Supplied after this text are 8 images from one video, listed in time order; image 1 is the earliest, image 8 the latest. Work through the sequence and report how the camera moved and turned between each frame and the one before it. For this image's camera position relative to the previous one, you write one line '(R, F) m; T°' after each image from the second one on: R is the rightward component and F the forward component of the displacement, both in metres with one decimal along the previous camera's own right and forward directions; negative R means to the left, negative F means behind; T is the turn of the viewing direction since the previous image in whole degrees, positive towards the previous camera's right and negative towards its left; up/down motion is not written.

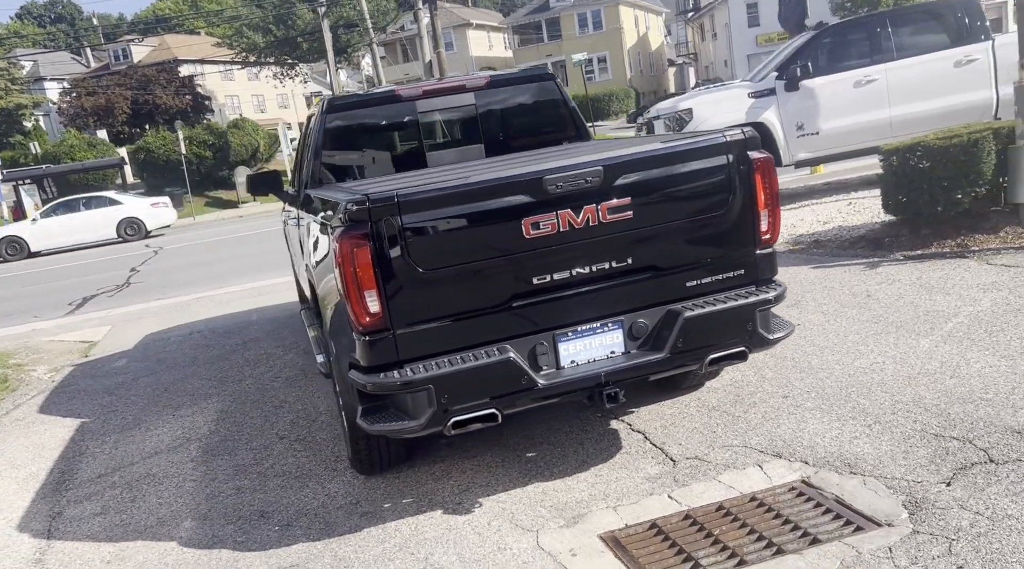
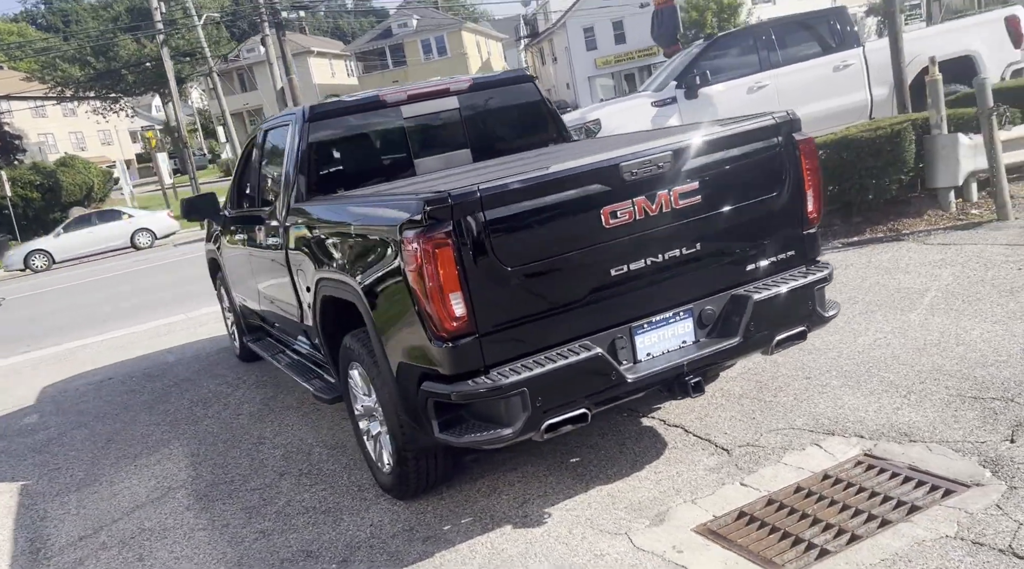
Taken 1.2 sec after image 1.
(-0.9, +0.2) m; +10°
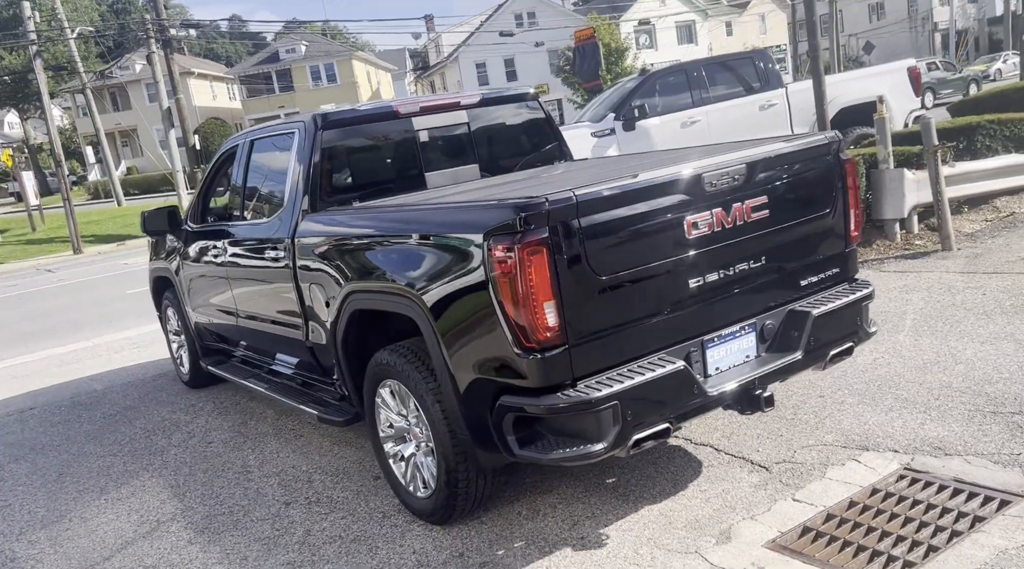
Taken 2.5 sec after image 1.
(-0.8, +0.2) m; +8°
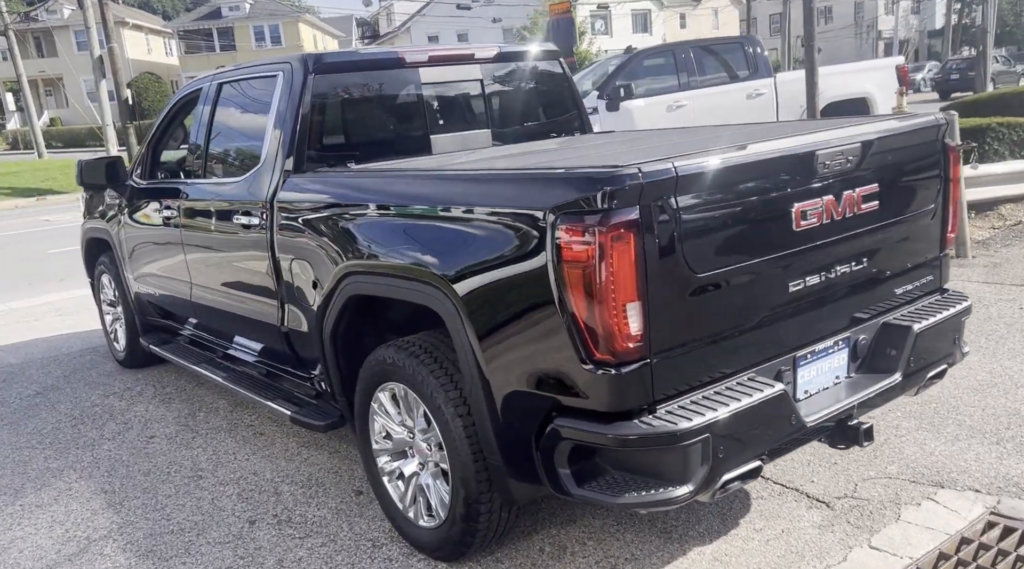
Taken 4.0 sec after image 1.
(-0.4, +0.7) m; +5°
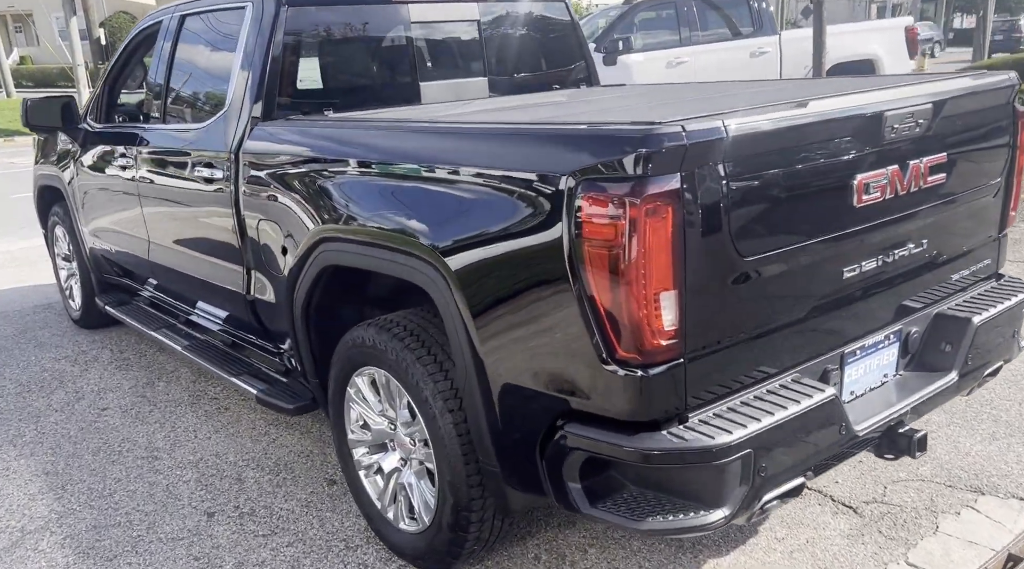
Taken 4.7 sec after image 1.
(-0.1, +0.4) m; +1°
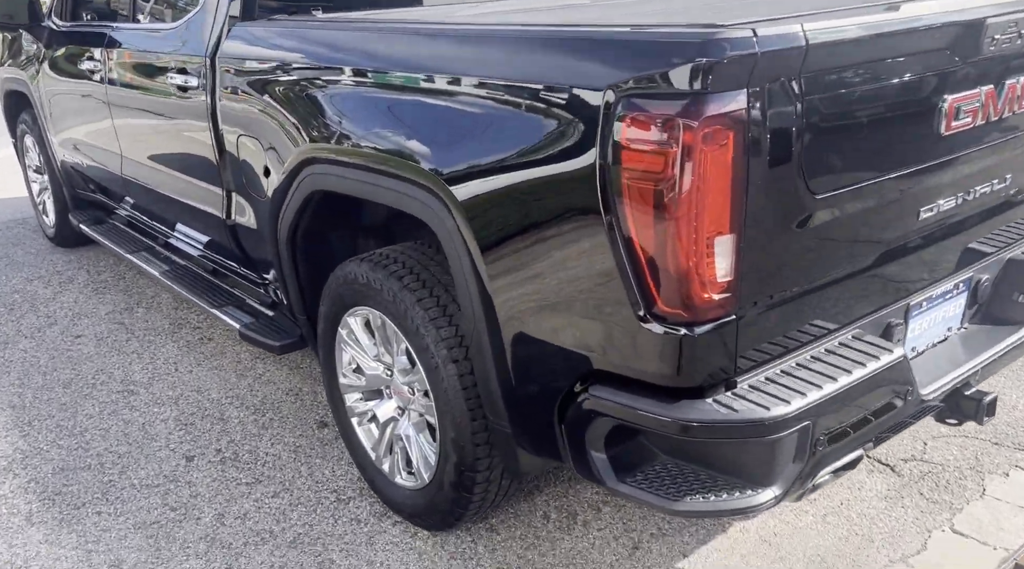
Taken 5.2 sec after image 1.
(-0.1, +0.3) m; 0°
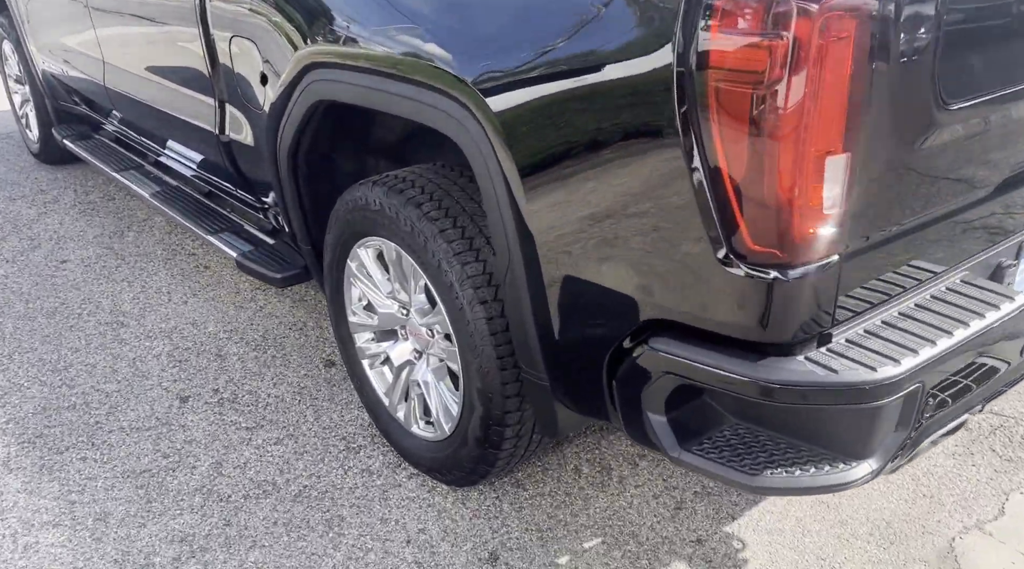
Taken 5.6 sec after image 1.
(-0.1, +0.3) m; 0°
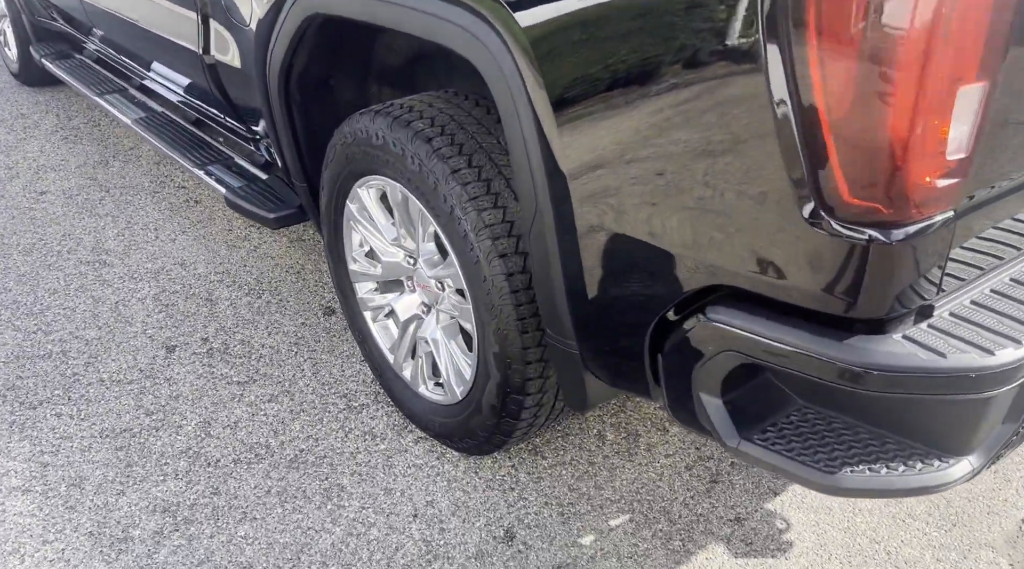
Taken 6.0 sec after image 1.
(0.0, +0.3) m; 0°
